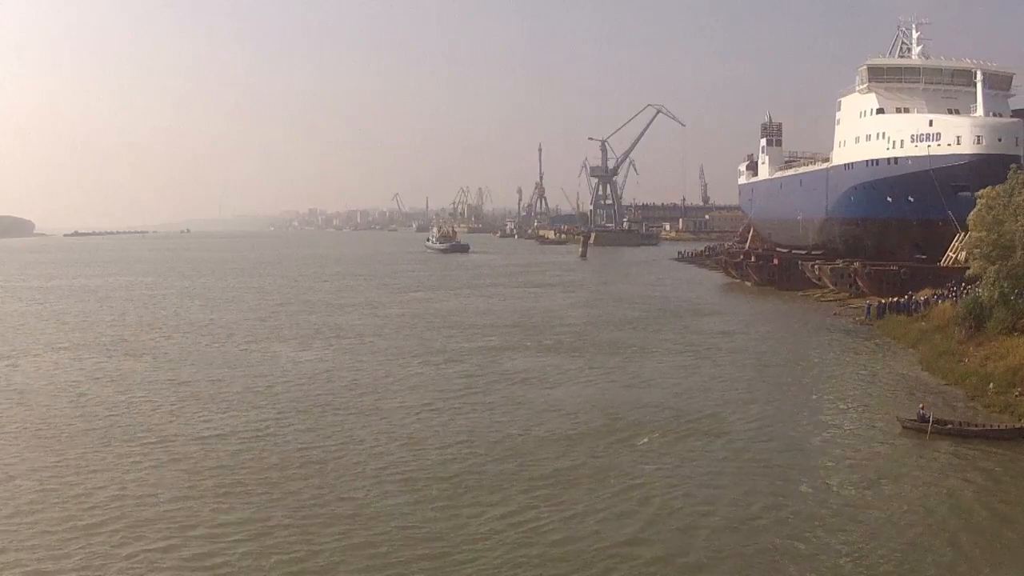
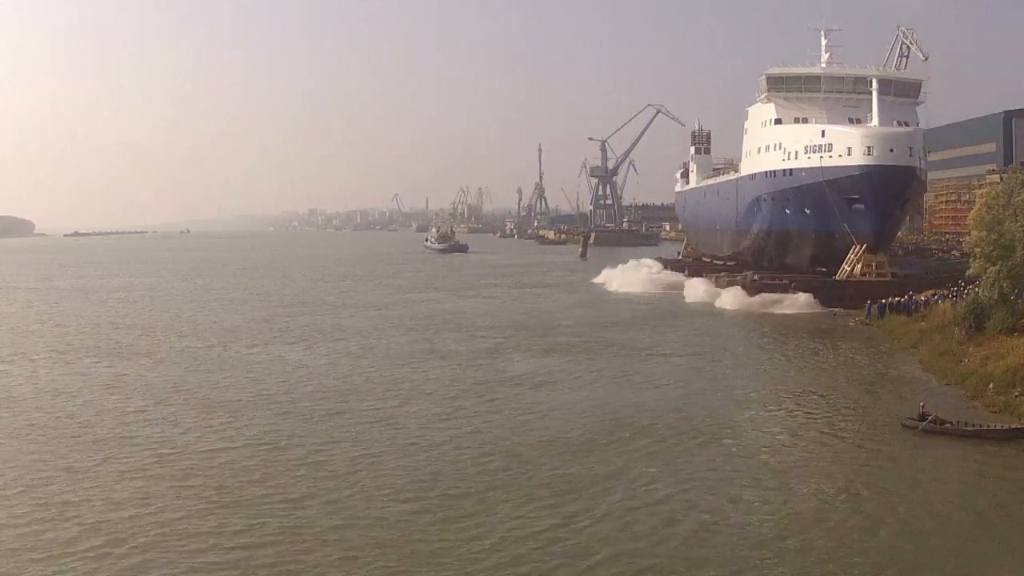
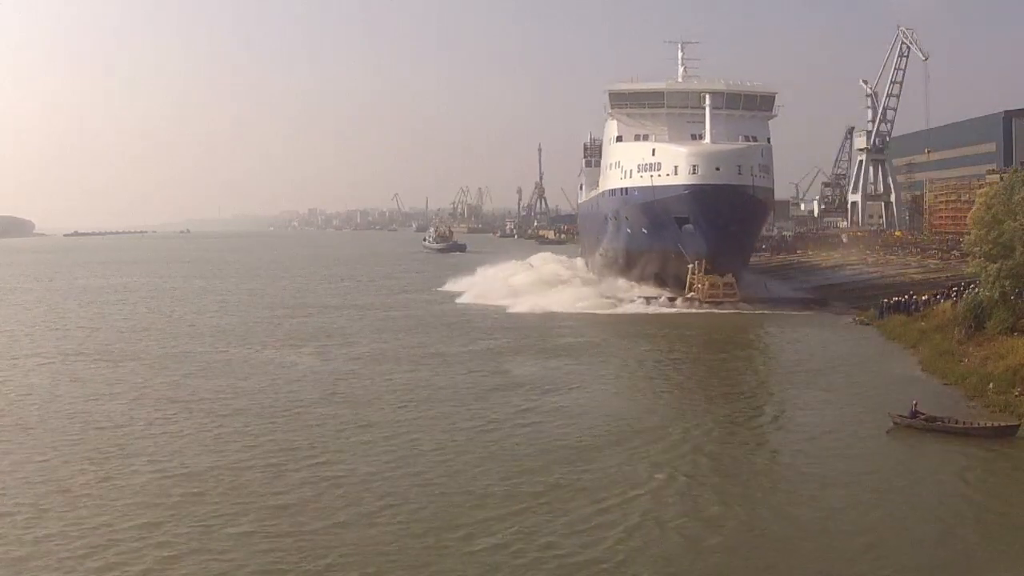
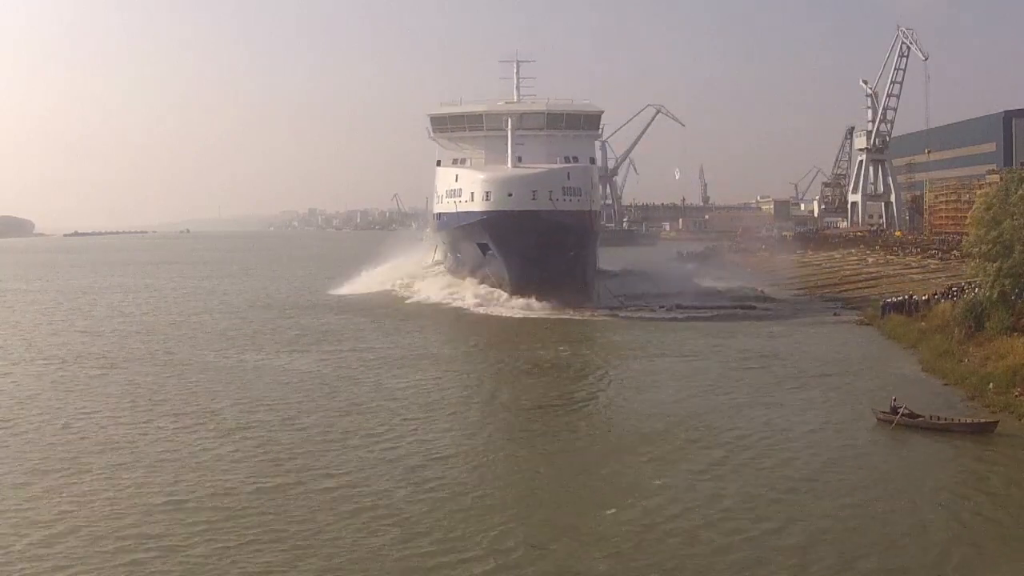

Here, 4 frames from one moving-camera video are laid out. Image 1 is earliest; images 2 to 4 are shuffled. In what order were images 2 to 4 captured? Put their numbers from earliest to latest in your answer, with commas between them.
2, 3, 4
